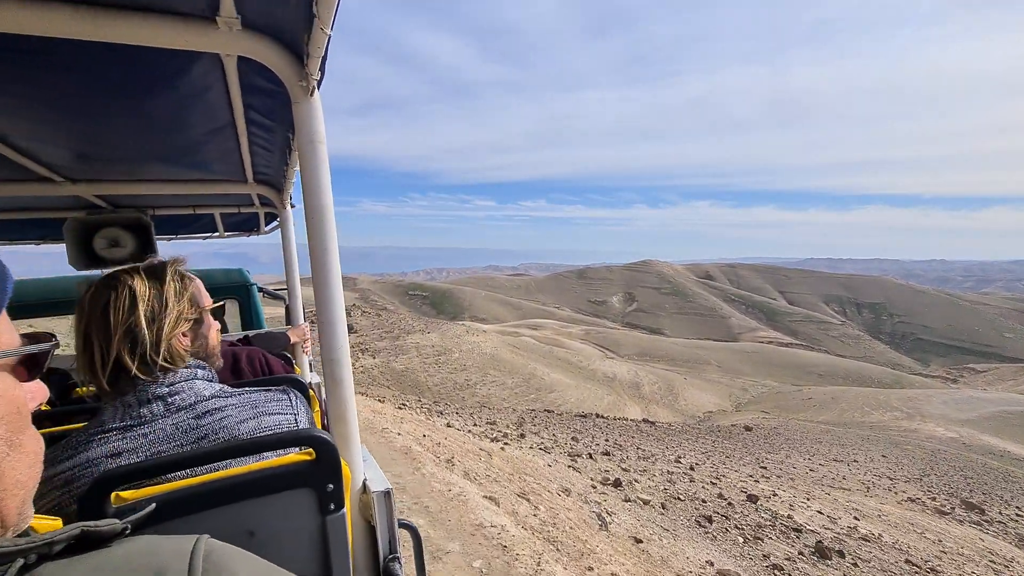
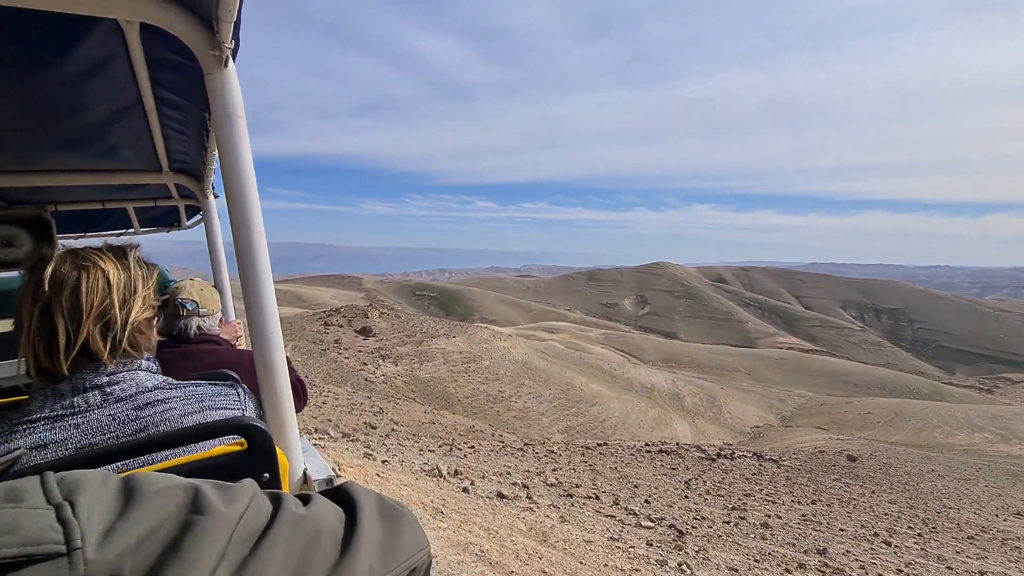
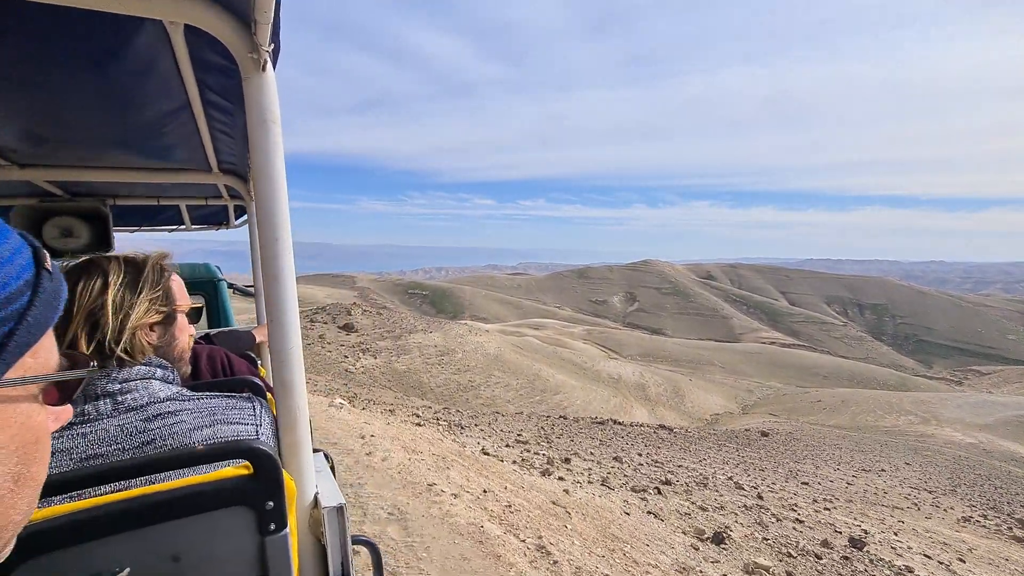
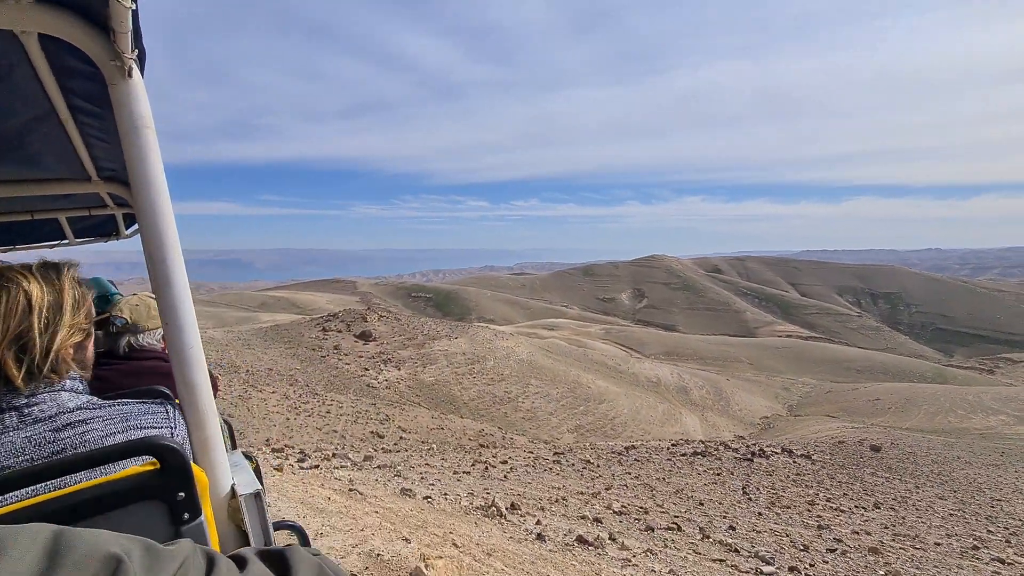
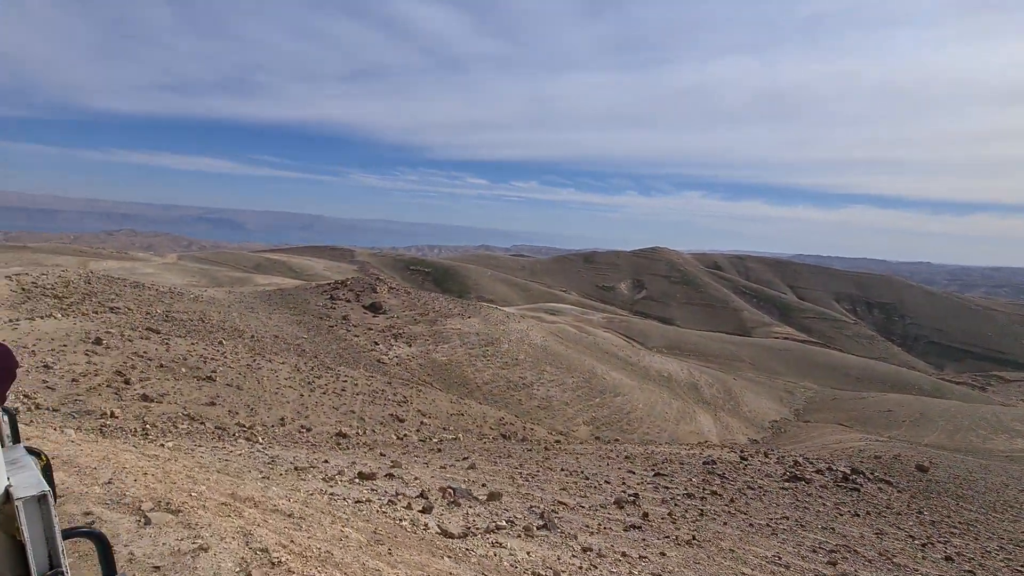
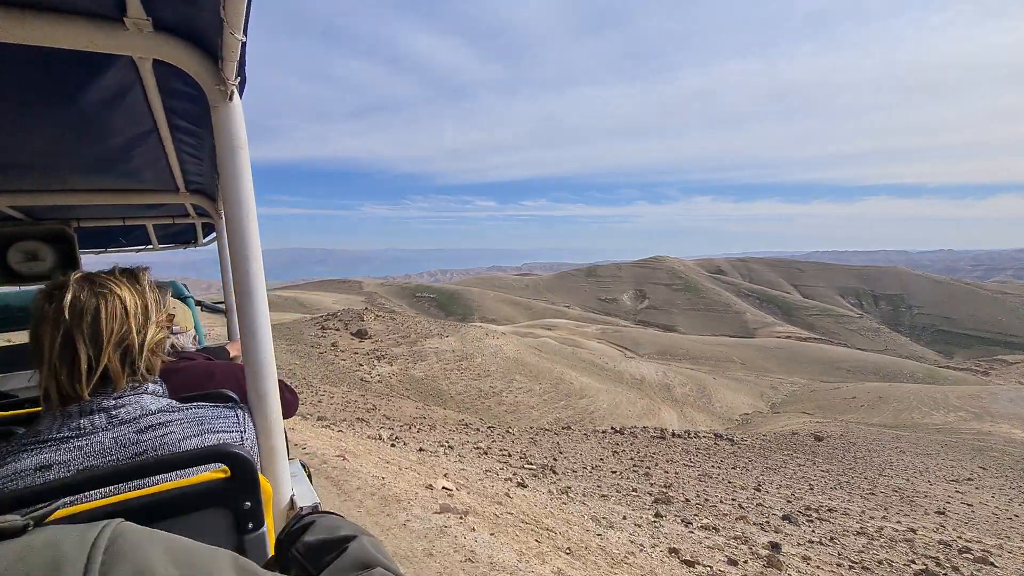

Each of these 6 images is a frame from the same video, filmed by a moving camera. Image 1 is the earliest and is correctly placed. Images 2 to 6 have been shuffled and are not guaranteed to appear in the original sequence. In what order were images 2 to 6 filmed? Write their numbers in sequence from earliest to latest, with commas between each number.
3, 6, 2, 4, 5
